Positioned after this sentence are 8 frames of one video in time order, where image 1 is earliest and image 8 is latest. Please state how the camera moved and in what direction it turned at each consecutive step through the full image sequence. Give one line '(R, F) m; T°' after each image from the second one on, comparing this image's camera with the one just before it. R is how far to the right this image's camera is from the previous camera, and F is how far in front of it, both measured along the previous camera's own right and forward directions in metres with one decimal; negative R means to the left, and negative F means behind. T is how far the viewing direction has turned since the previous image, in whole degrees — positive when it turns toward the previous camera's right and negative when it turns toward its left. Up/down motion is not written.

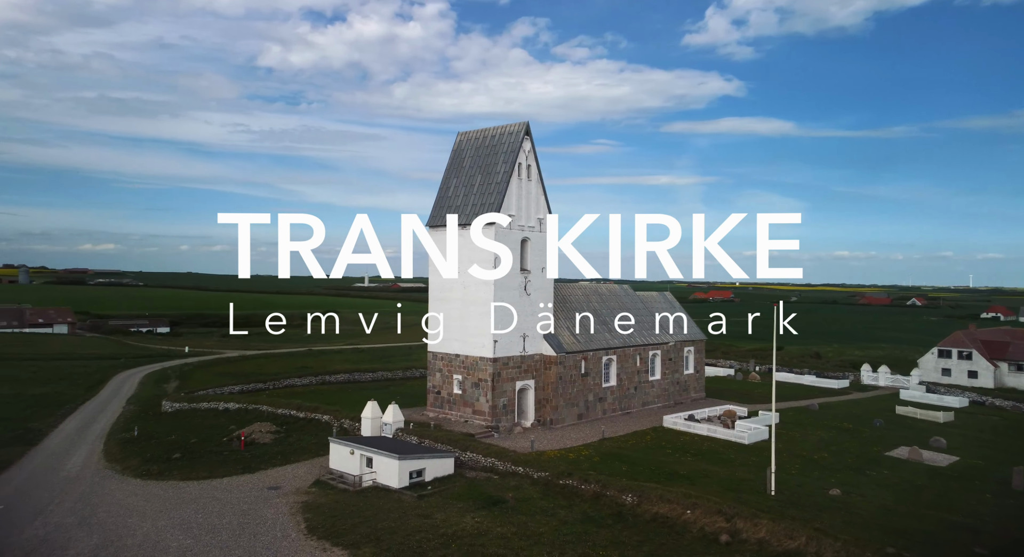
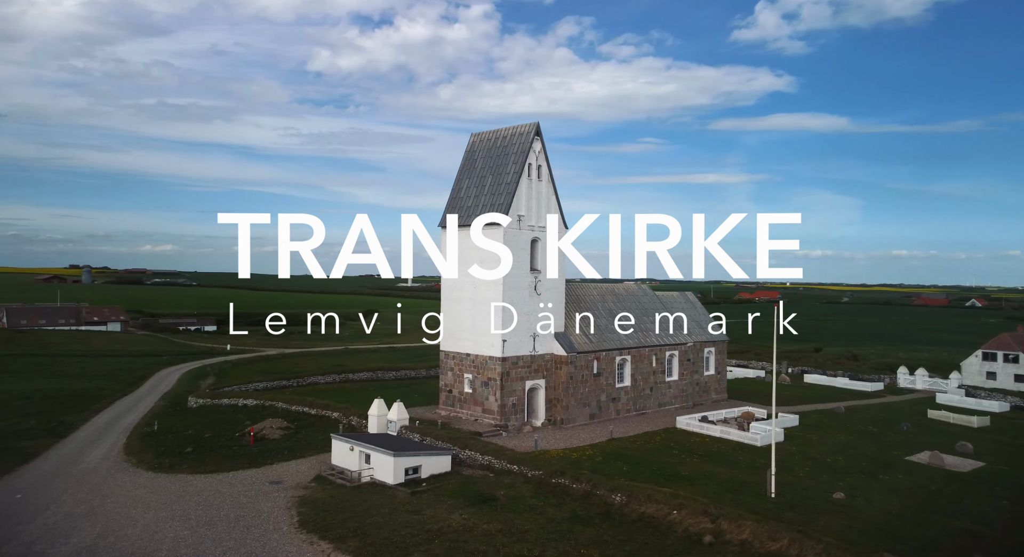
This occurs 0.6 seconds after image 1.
(+1.3, -0.1) m; -3°
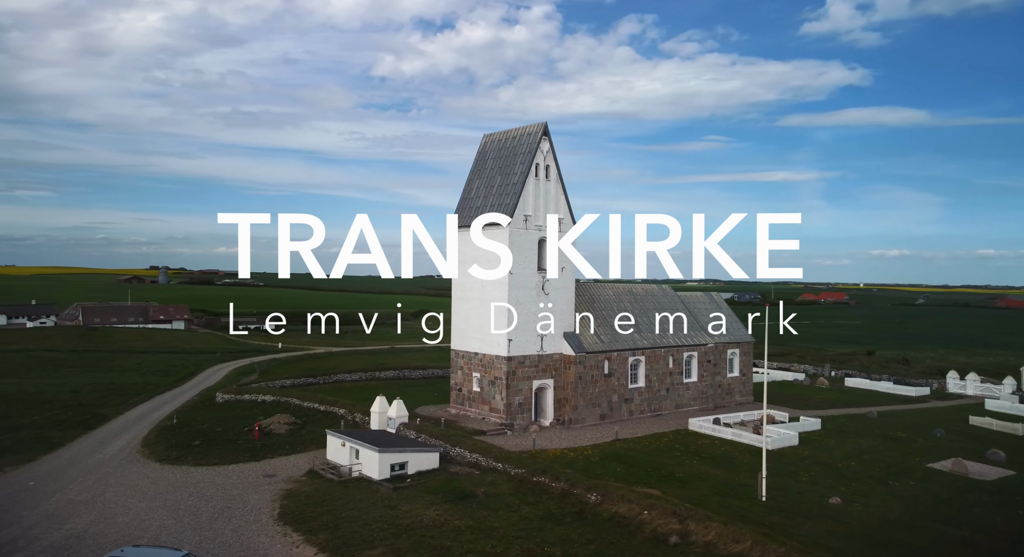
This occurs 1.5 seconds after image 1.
(+2.0, 0.0) m; -4°
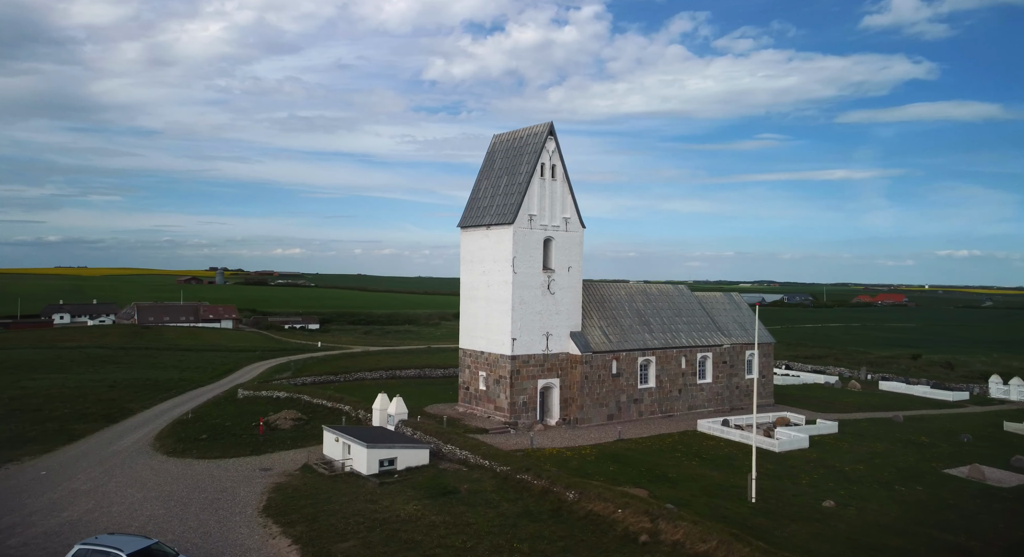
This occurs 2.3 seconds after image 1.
(+1.7, -0.1) m; -3°
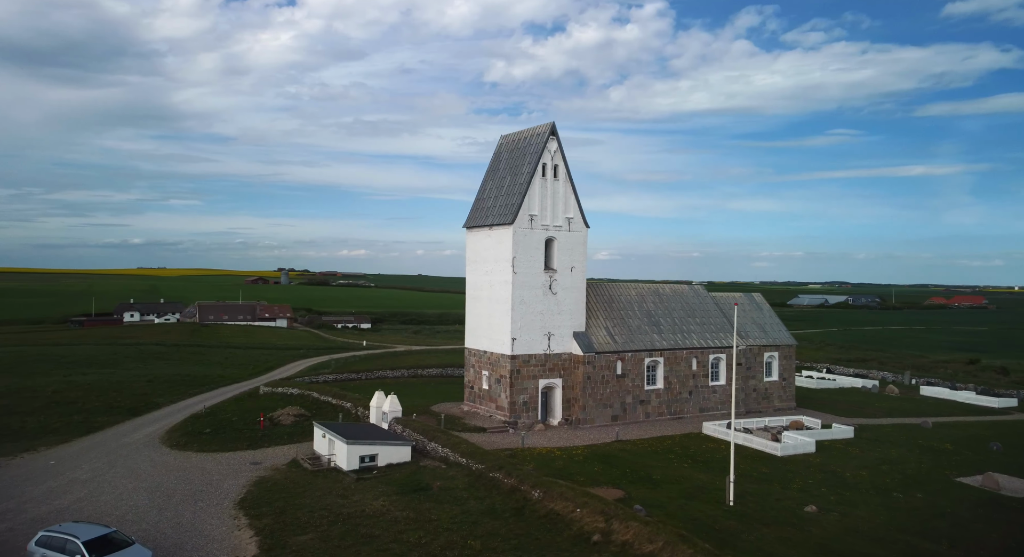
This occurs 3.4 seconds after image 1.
(+2.2, 0.0) m; -4°
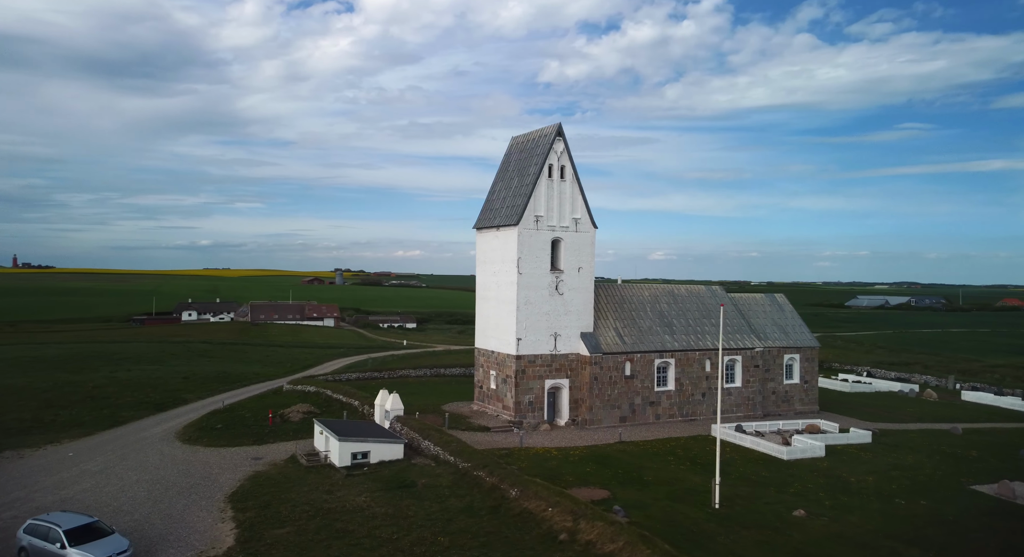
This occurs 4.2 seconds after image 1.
(+1.8, -0.1) m; -4°
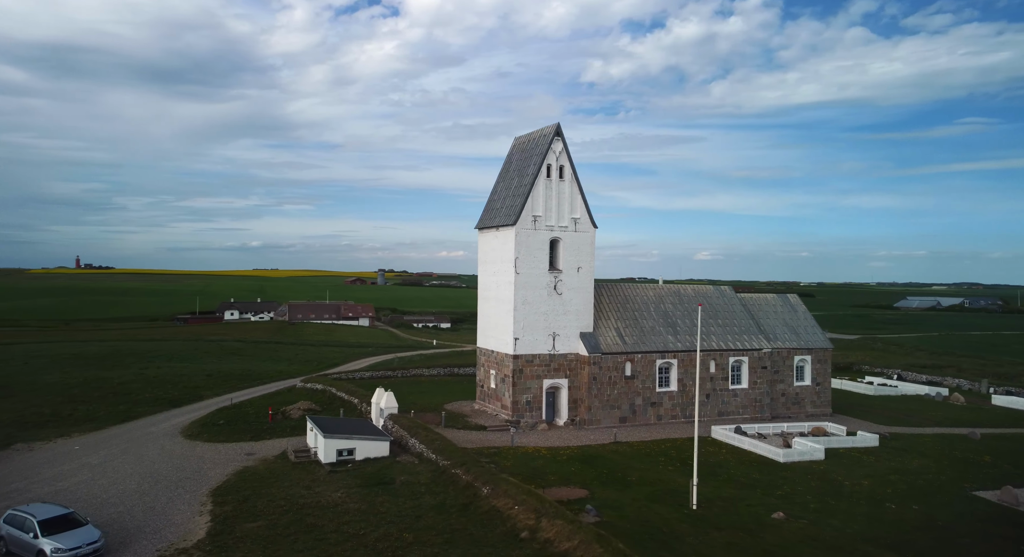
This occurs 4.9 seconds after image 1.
(+1.7, -0.1) m; -3°
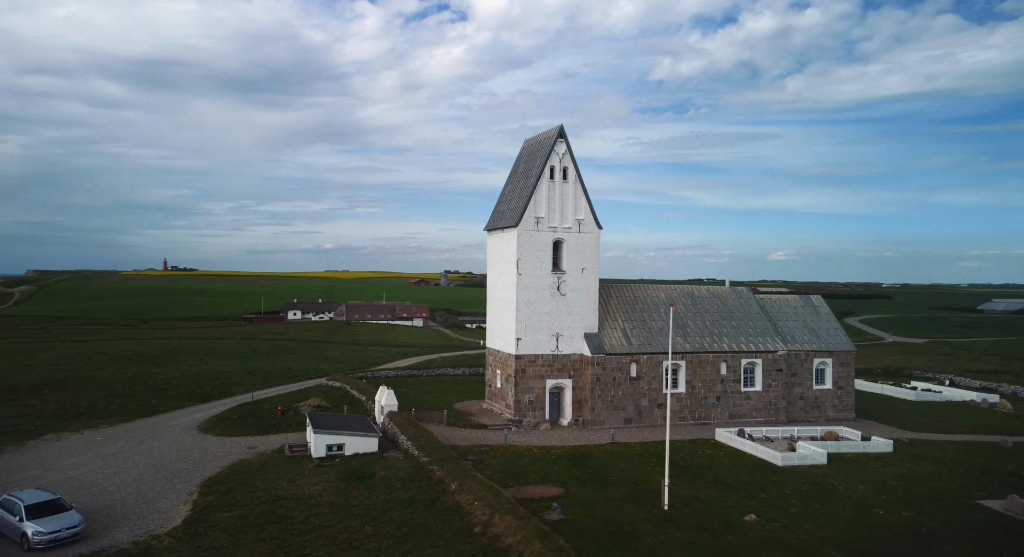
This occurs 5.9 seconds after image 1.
(+2.4, -0.4) m; -4°
